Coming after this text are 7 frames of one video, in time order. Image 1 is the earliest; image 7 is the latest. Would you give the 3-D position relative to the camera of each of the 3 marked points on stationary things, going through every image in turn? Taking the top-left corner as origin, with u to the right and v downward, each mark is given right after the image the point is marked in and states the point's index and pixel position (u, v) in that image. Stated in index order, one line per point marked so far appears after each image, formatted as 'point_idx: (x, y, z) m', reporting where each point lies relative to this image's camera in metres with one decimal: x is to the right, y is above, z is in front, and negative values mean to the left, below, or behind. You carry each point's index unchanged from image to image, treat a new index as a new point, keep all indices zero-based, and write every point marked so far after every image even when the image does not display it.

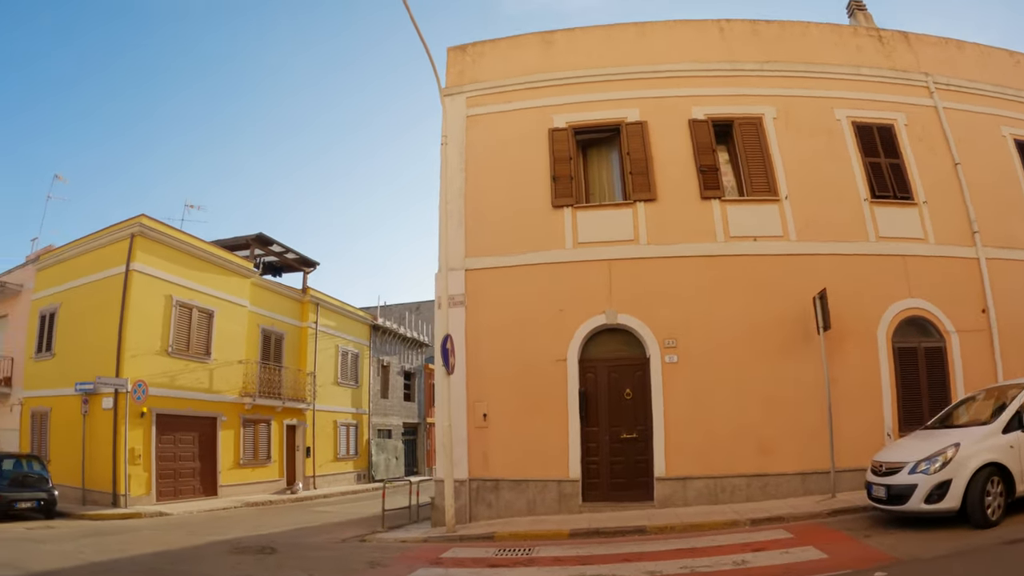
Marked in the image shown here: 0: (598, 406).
0: (+1.4, -2.0, +10.4) m
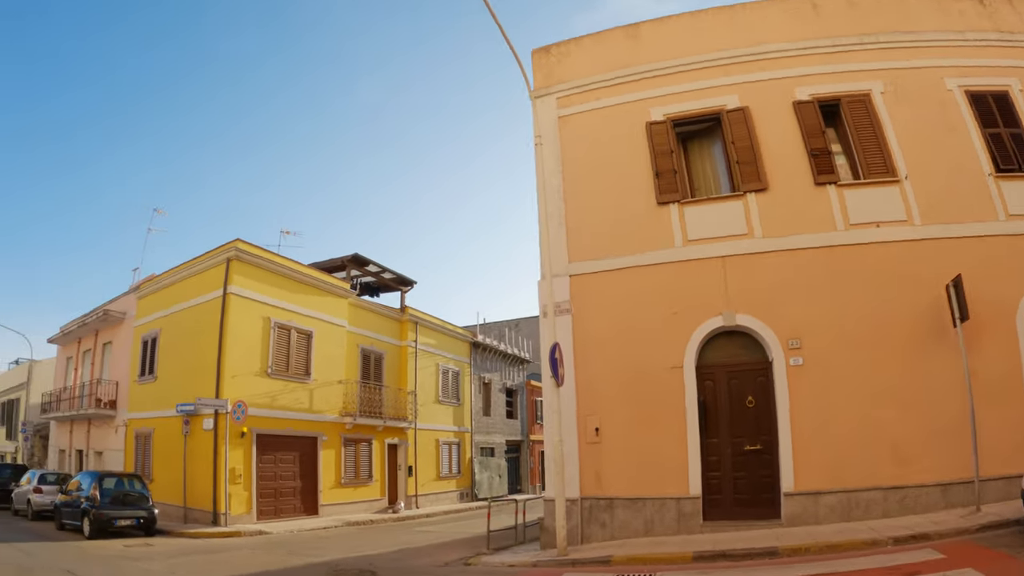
0: (+3.0, -1.9, +9.2) m
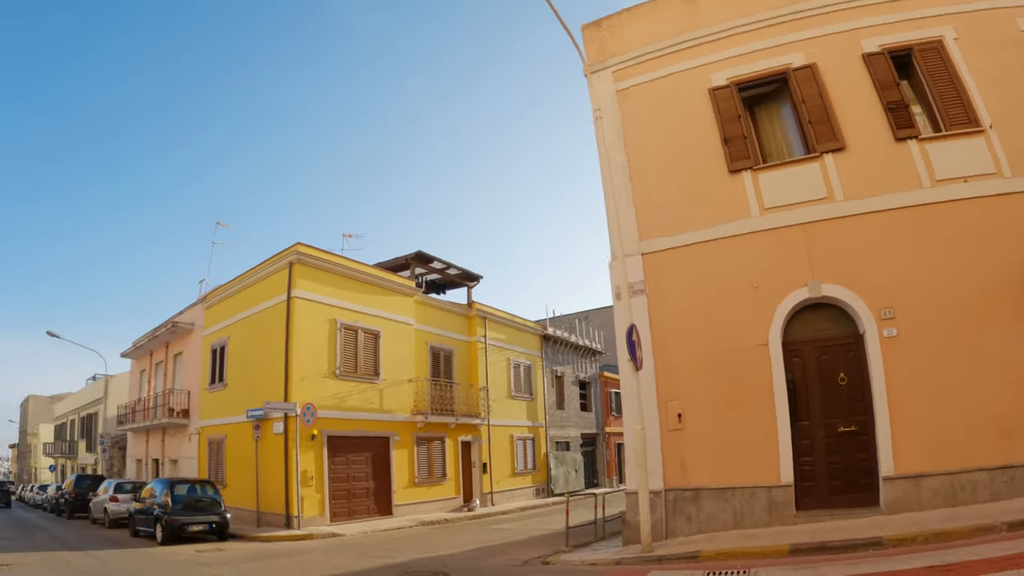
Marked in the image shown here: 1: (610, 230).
0: (+4.0, -1.5, +8.5) m
1: (+1.7, +0.9, +9.5) m
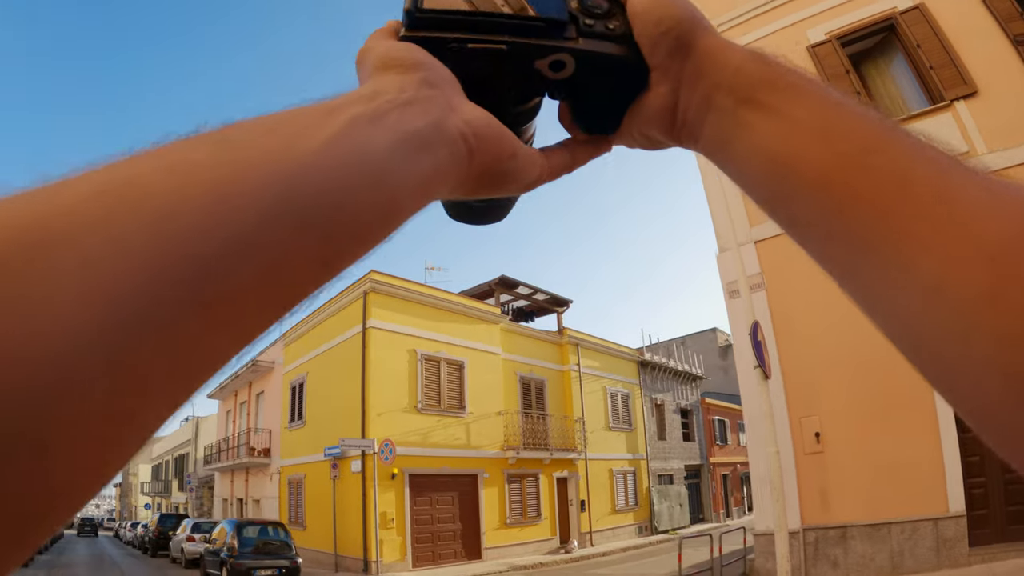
0: (+5.0, -1.2, +6.8) m
1: (+2.7, +0.9, +8.3) m
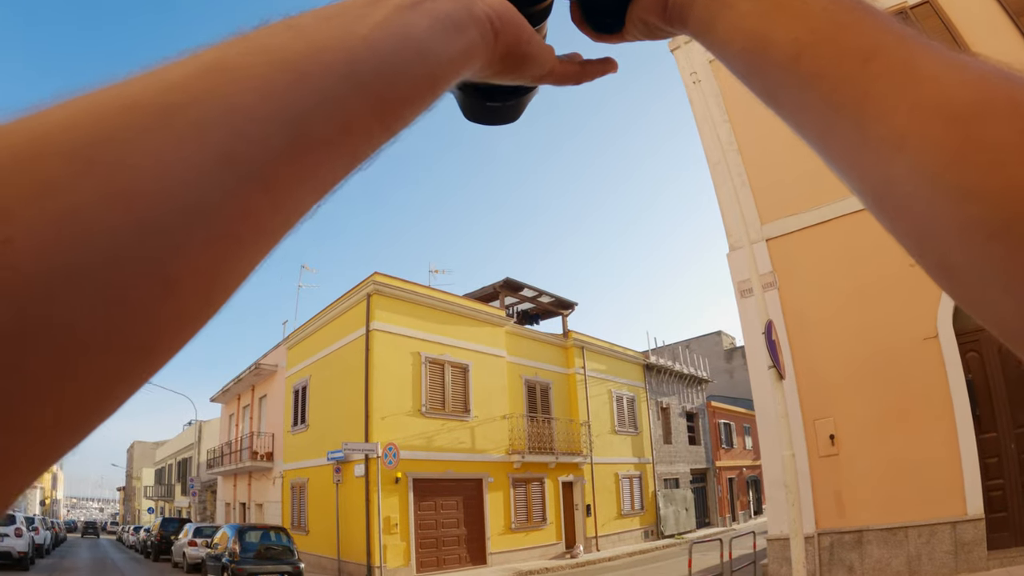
0: (+5.0, -1.2, +6.6) m
1: (+2.7, +0.9, +8.1) m
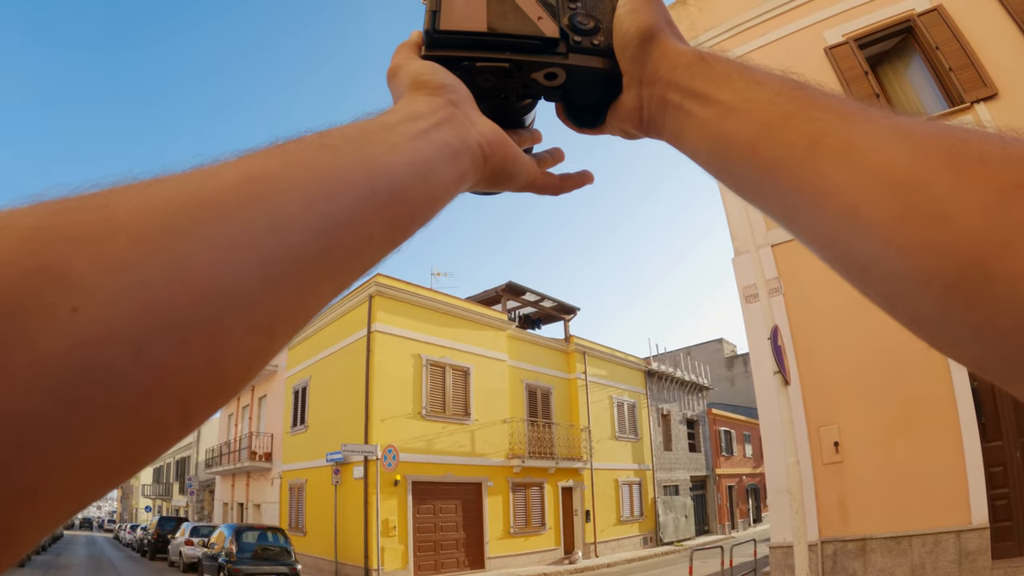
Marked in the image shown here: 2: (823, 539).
0: (+5.1, -1.3, +6.6) m
1: (+2.8, +0.8, +8.1) m
2: (+3.3, -2.7, +6.9) m
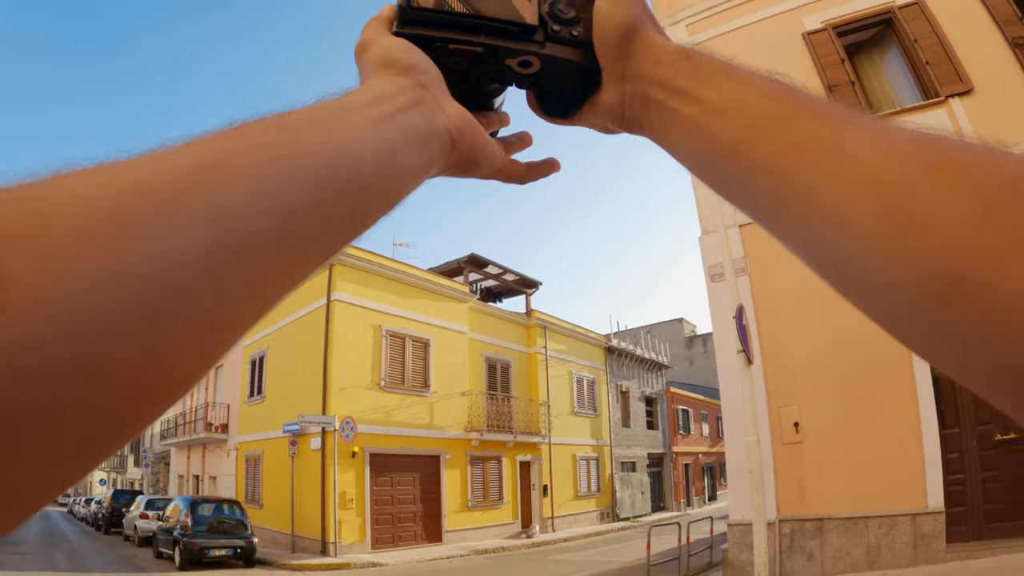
0: (+4.7, -1.2, +6.7) m
1: (+2.4, +1.1, +8.0) m
2: (+2.9, -2.5, +7.0) m
